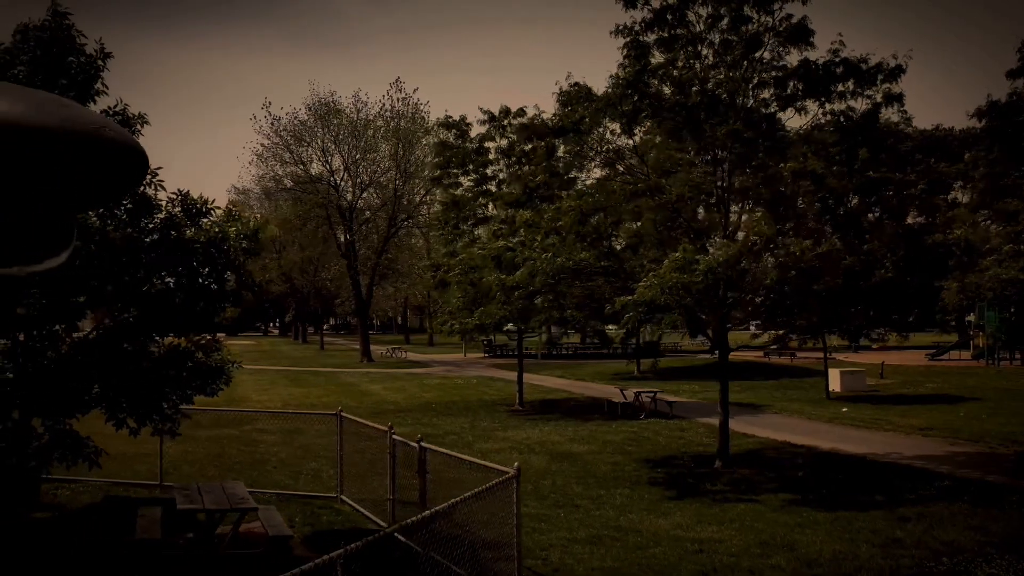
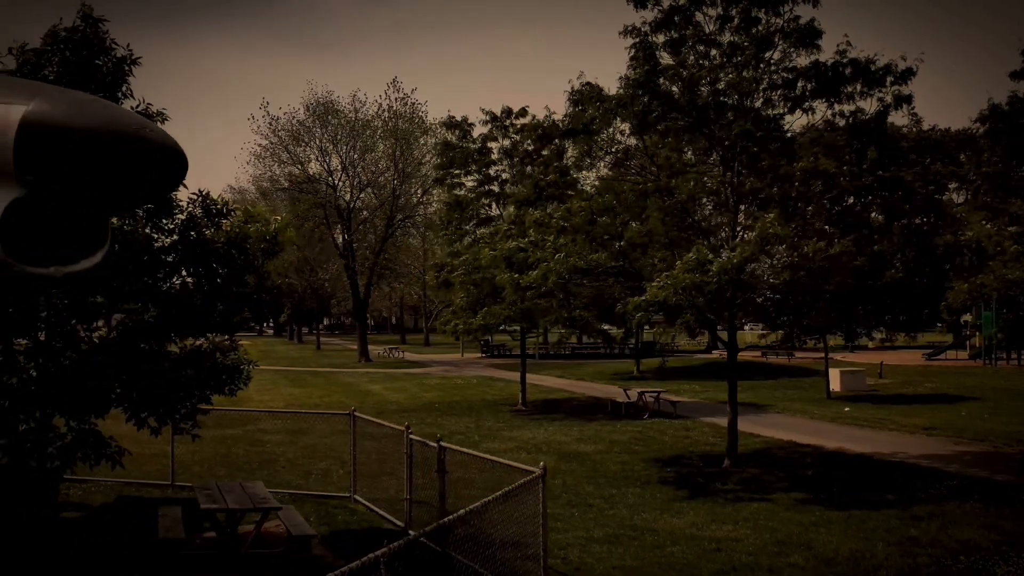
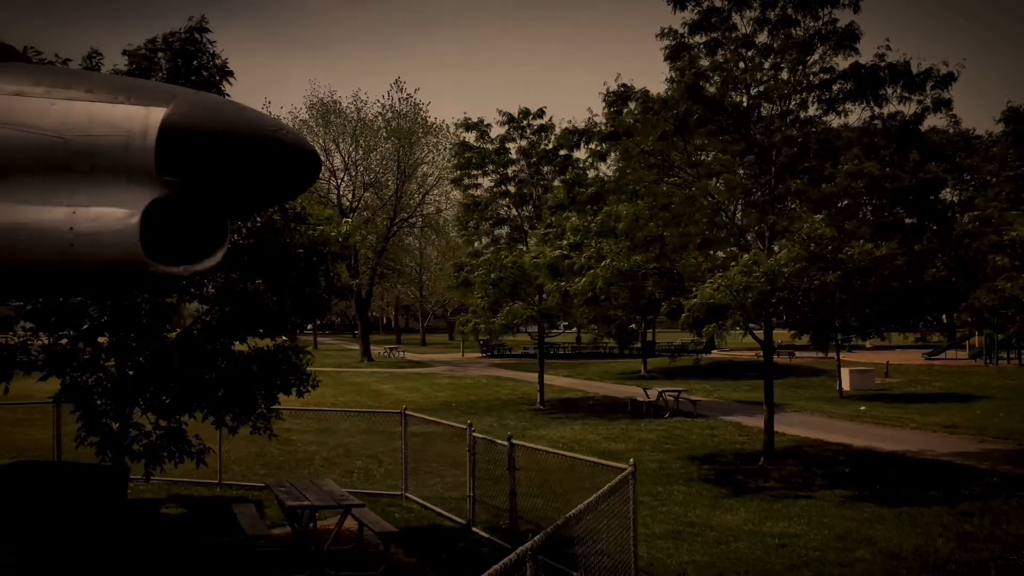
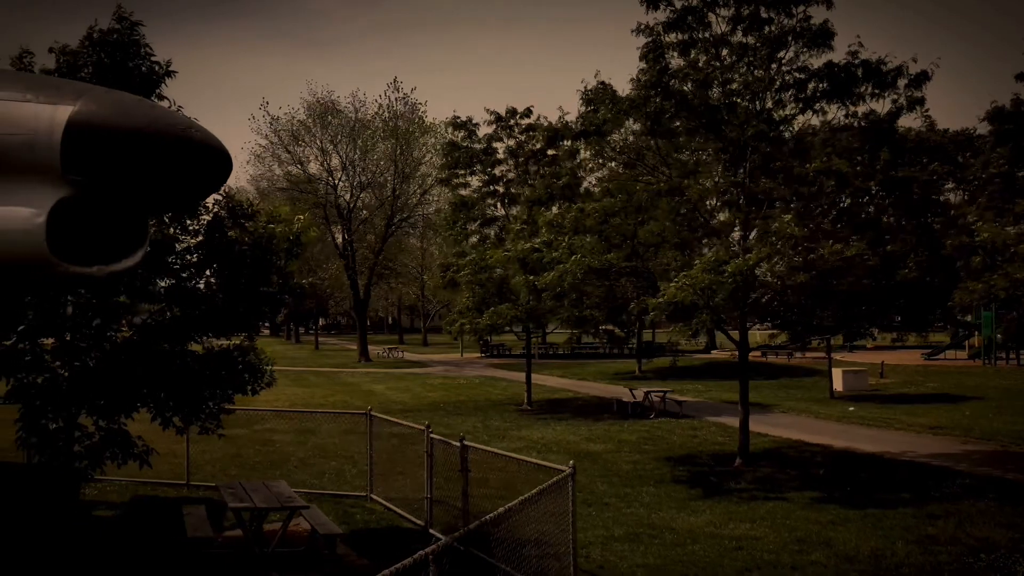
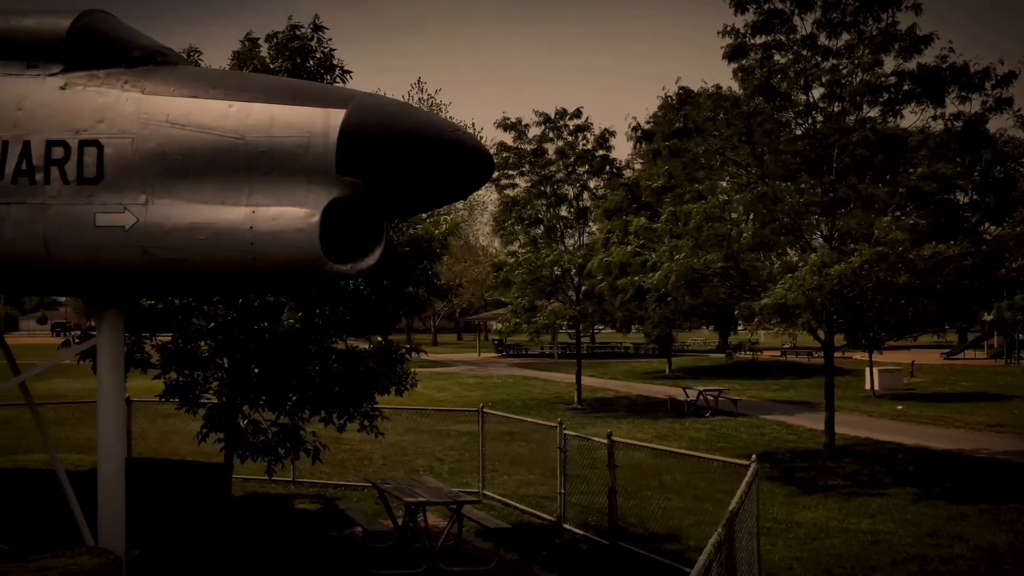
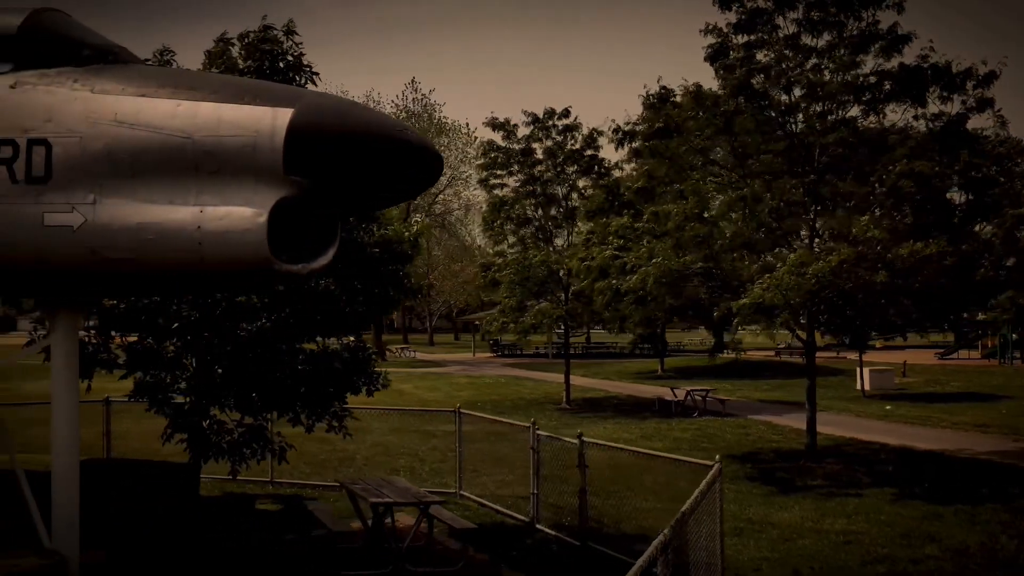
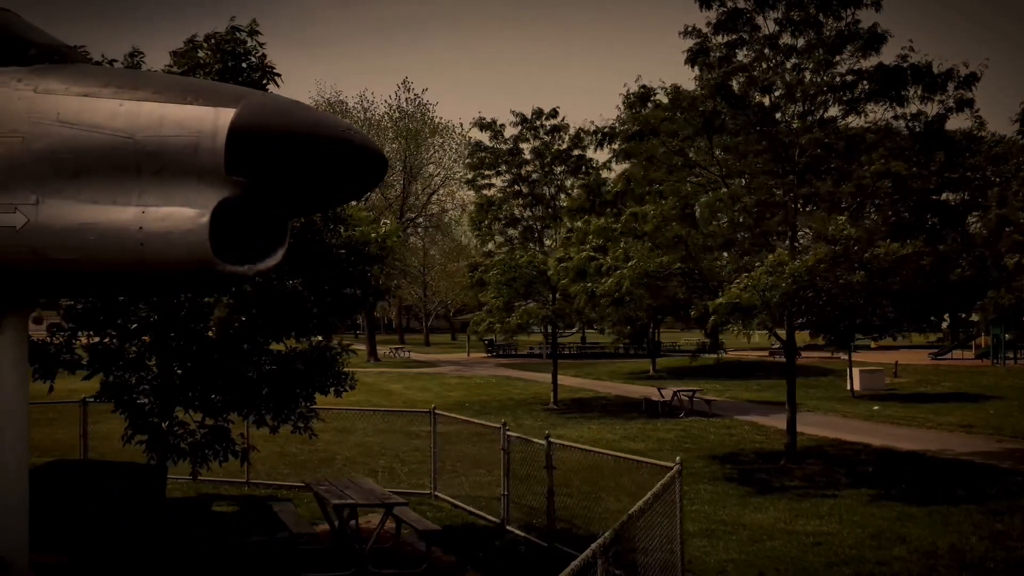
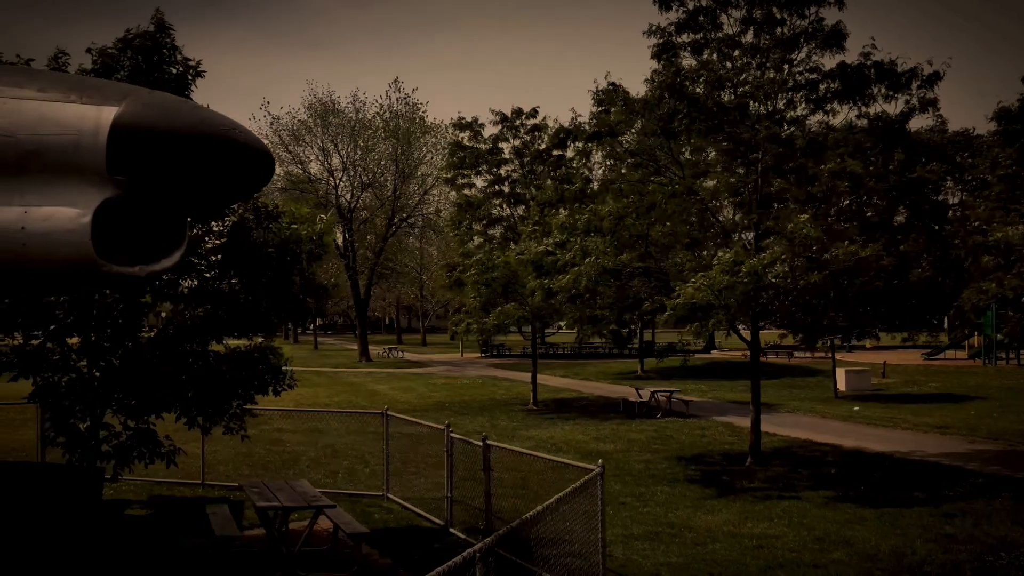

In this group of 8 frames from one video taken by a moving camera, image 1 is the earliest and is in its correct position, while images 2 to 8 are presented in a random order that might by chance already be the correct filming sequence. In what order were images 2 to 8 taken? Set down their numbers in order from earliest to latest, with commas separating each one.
2, 4, 8, 3, 7, 6, 5
